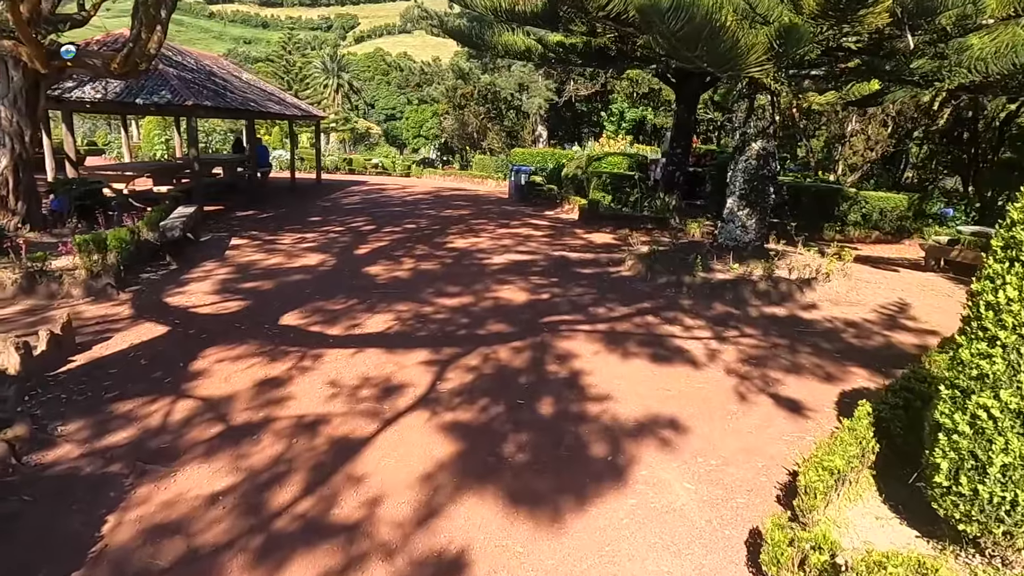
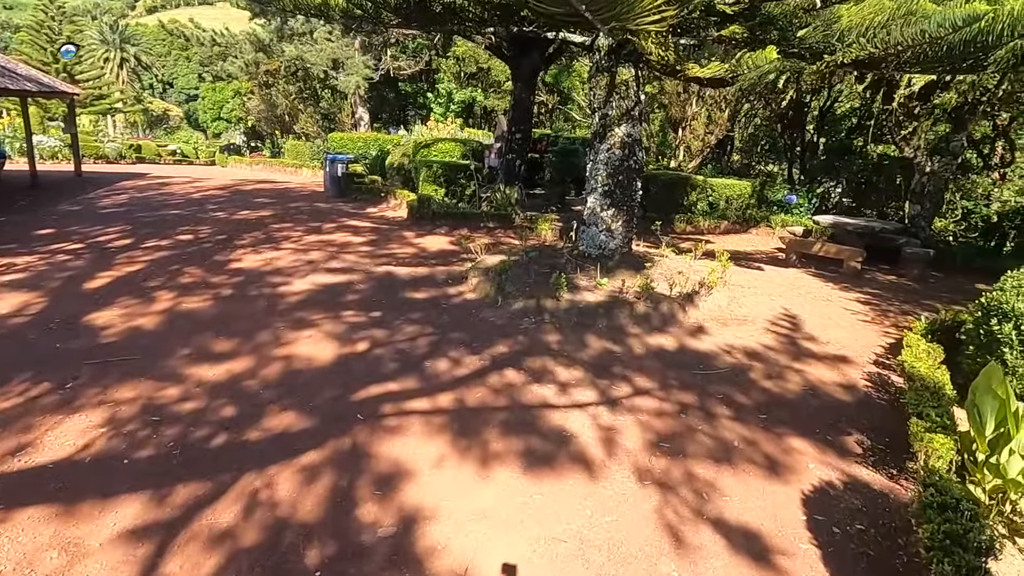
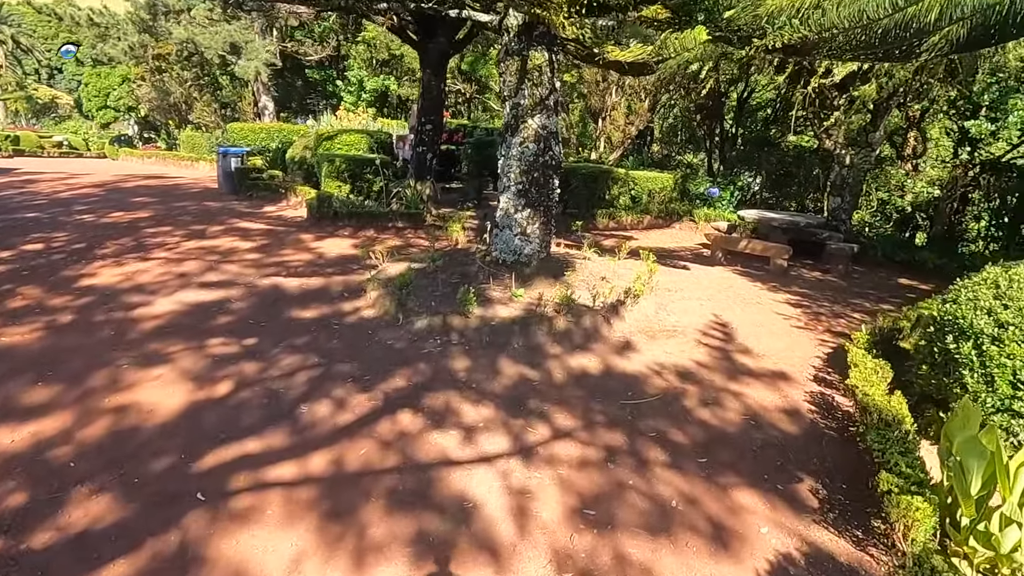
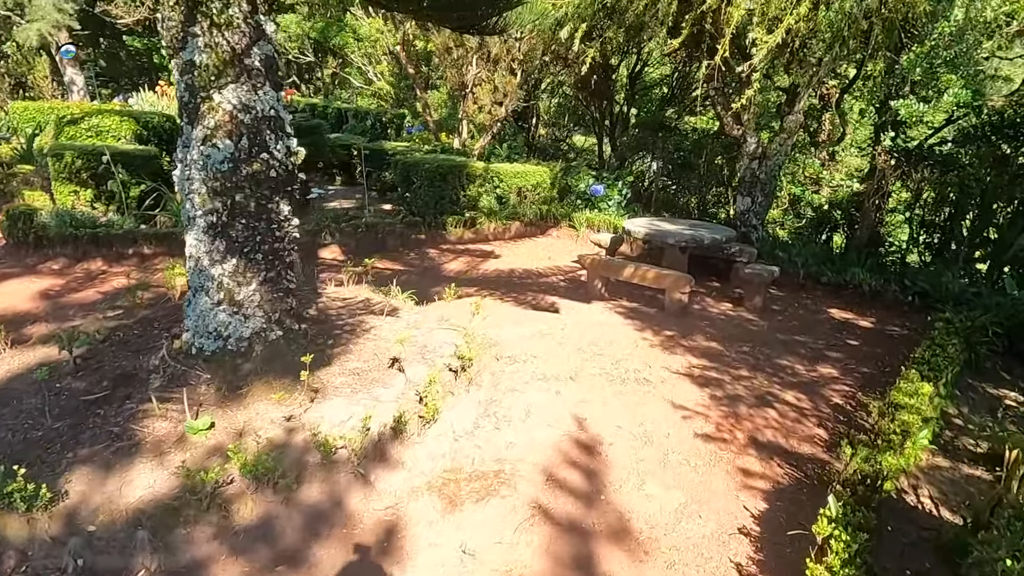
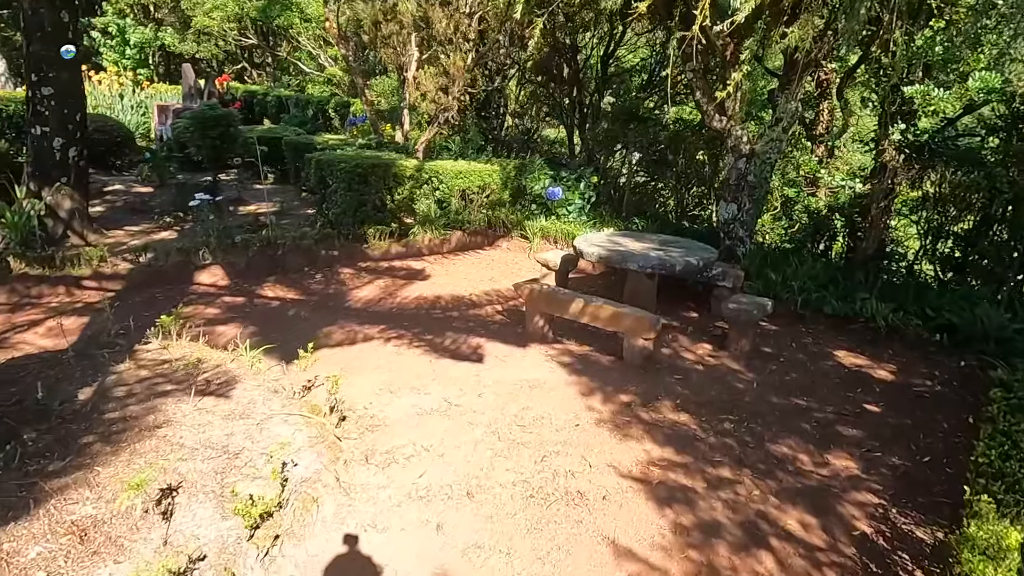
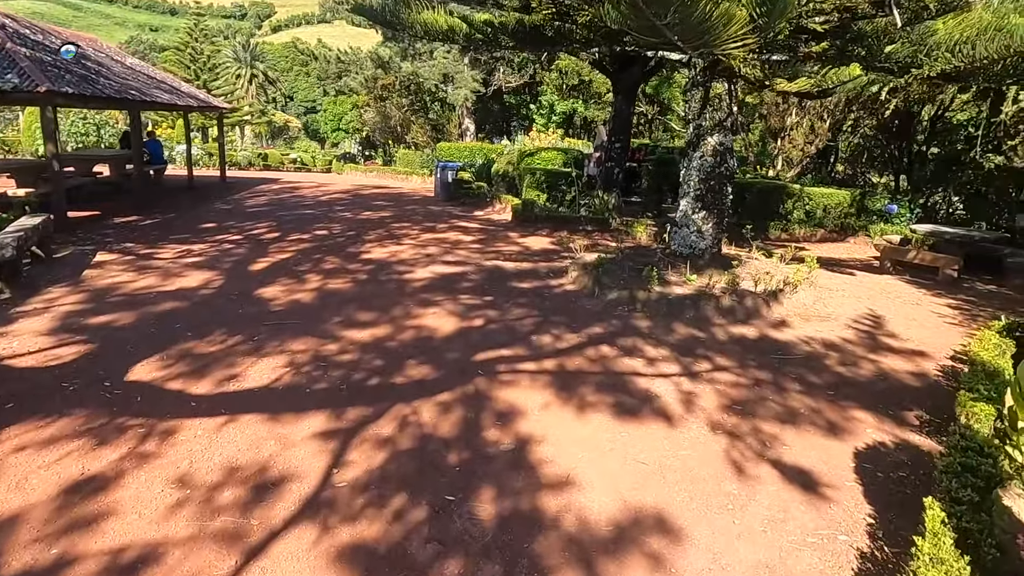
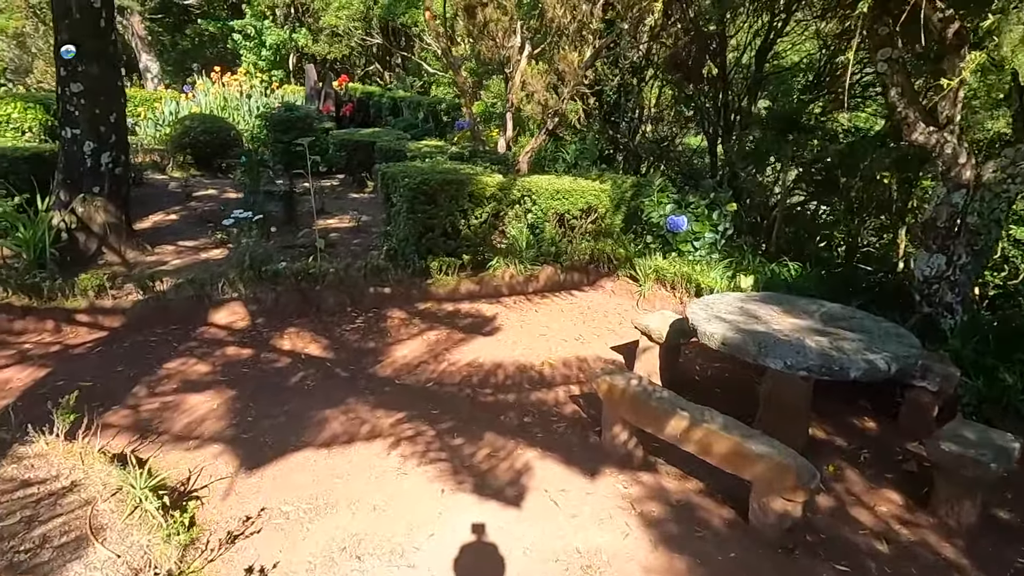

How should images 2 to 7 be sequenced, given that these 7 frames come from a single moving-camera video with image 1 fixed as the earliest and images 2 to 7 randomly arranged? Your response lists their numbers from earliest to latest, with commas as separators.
6, 2, 3, 4, 5, 7
